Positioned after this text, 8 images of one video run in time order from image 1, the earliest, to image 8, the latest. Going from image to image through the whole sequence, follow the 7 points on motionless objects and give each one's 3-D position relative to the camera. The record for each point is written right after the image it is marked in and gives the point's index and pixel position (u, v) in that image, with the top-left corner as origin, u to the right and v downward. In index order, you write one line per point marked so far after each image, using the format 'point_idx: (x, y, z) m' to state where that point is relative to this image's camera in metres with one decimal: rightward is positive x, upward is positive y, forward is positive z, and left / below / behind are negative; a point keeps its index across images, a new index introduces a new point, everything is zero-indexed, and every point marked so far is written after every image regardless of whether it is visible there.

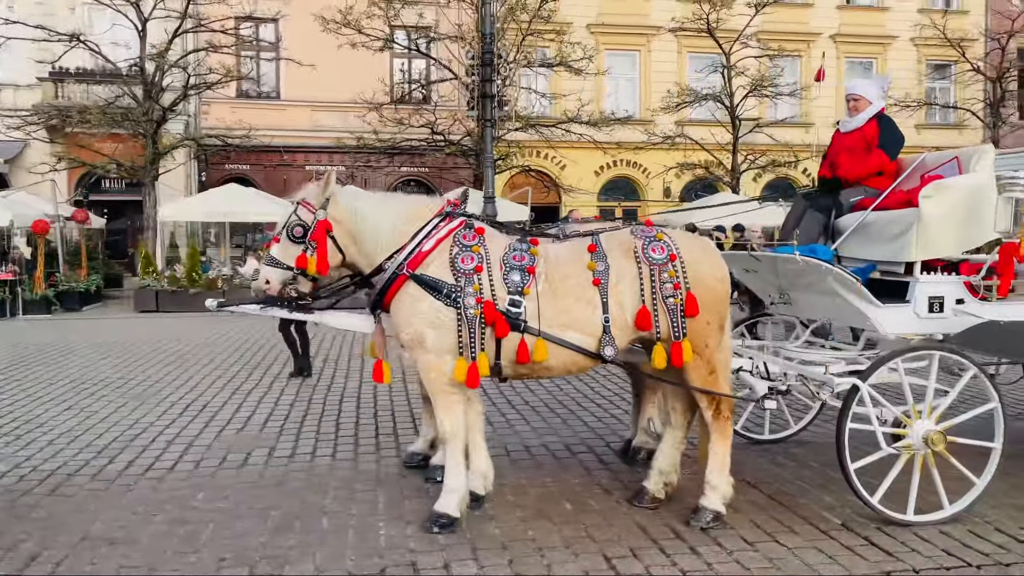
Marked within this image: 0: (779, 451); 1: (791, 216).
0: (+1.8, -1.1, +5.6) m
1: (+1.7, +0.5, +5.2) m
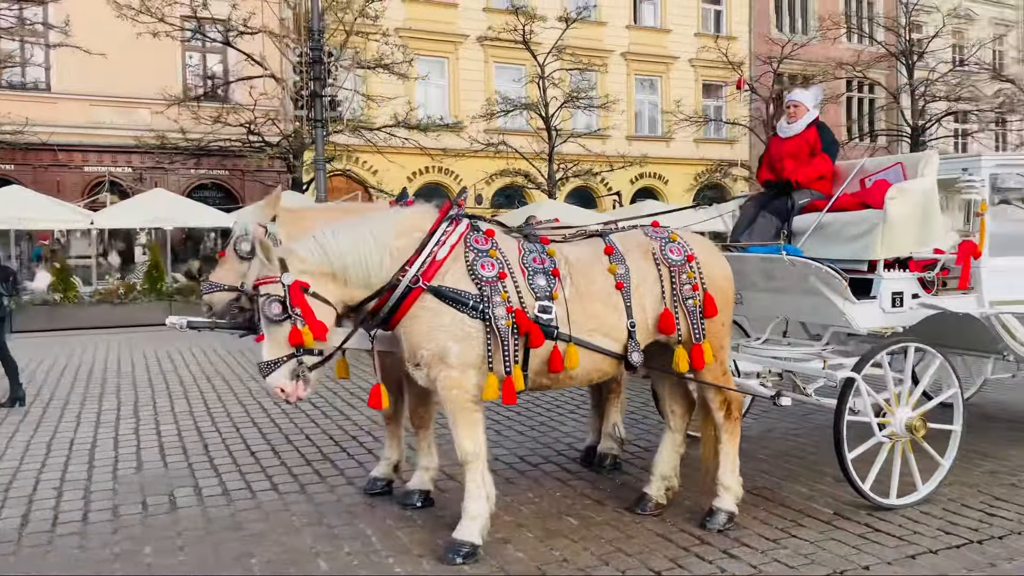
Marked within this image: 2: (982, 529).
0: (+1.5, -1.1, +5.7) m
1: (+1.5, +0.5, +5.3) m
2: (+2.3, -1.2, +4.2) m
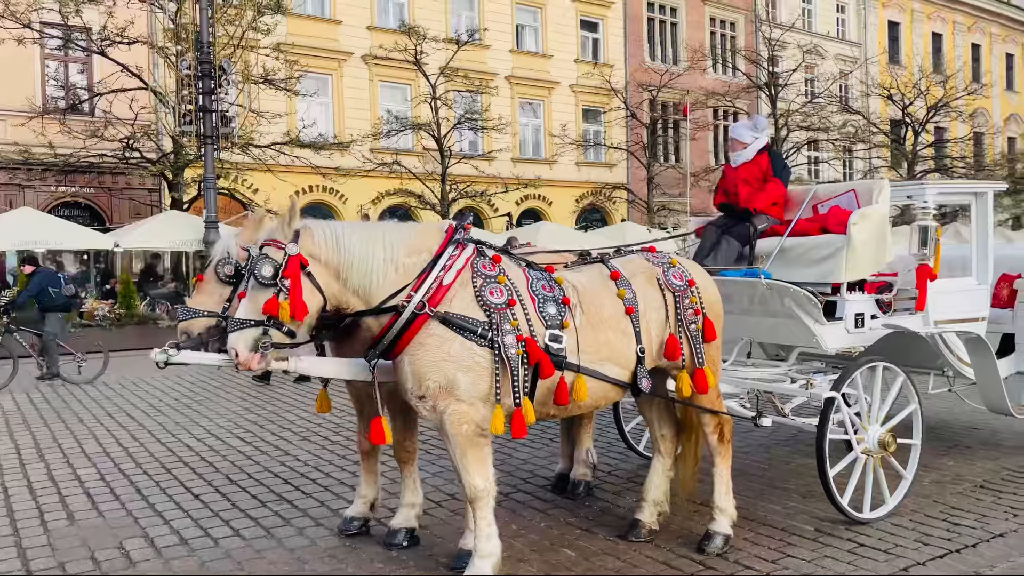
0: (+1.2, -1.2, +5.8) m
1: (+1.3, +0.3, +5.4) m
2: (+2.3, -1.3, +4.4) m
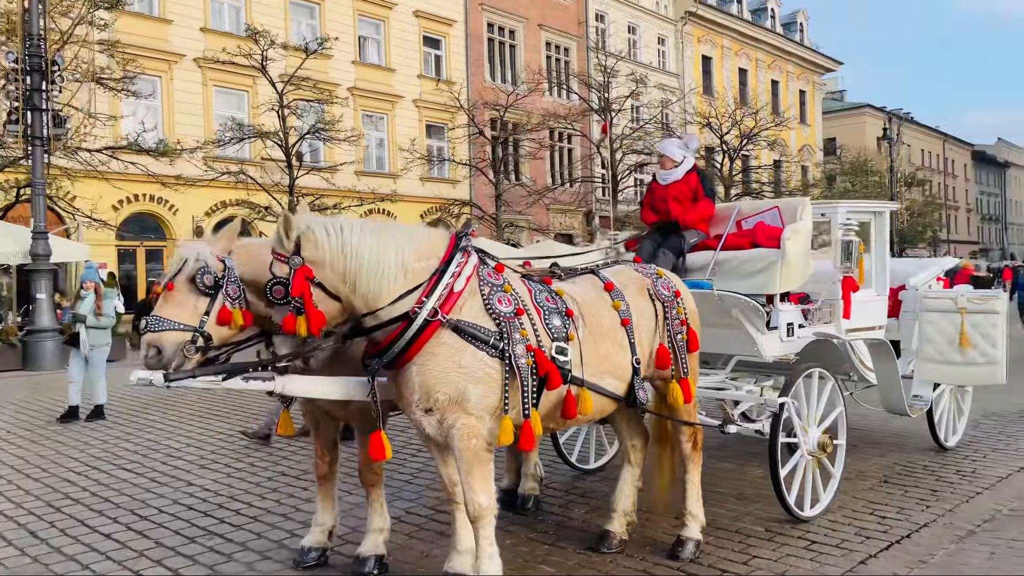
0: (+0.7, -1.3, +5.9) m
1: (+0.9, +0.2, +5.6) m
2: (+2.1, -1.4, +4.7) m
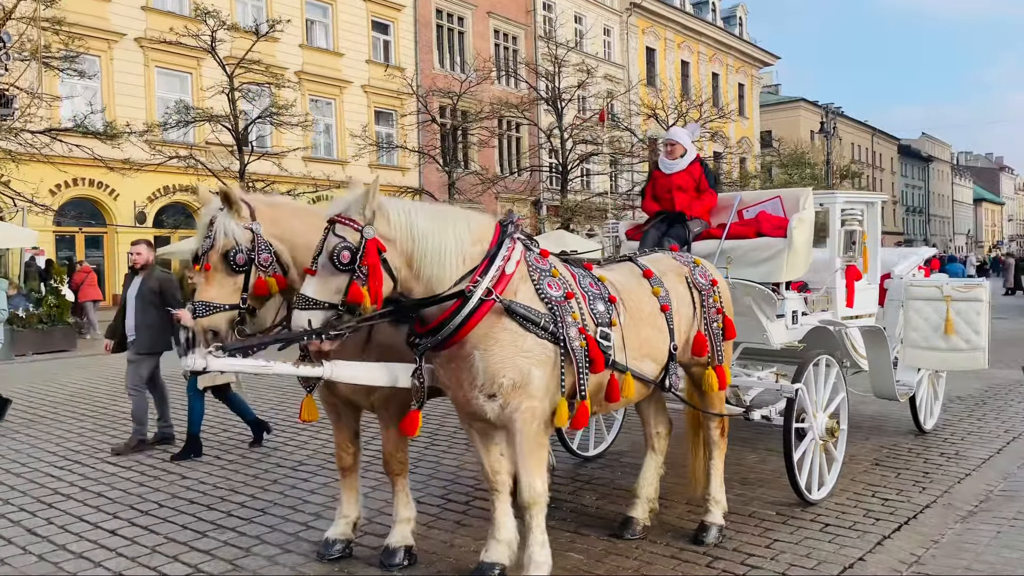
0: (+0.7, -1.3, +5.9) m
1: (+0.9, +0.3, +5.6) m
2: (+2.2, -1.3, +4.9) m
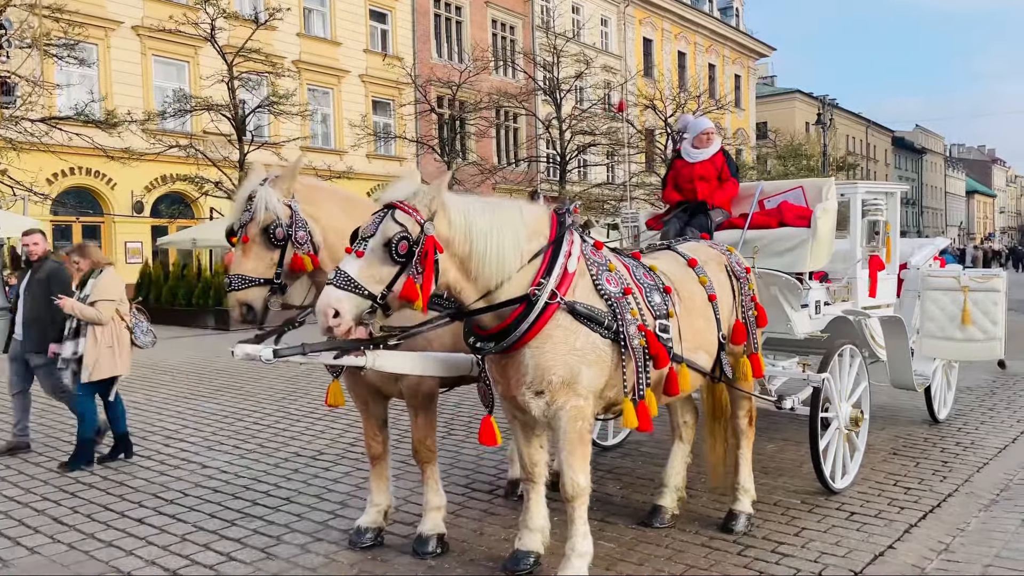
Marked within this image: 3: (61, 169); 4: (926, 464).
0: (+0.9, -1.2, +5.9) m
1: (+1.0, +0.4, +5.6) m
2: (+2.4, -1.2, +4.9) m
3: (-9.3, +2.5, +17.6) m
4: (+2.8, -1.2, +5.7) m
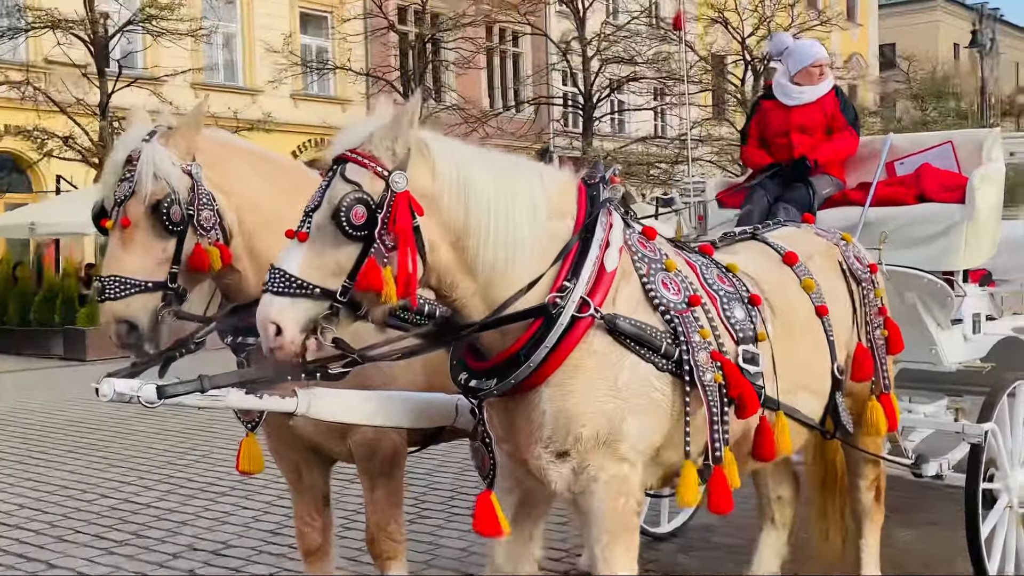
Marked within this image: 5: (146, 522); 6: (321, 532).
0: (+1.0, -1.2, +4.3) m
1: (+1.1, +0.4, +3.9) m
2: (+2.3, -1.3, +3.1) m
3: (-7.6, +3.1, +17.0) m
4: (+2.8, -1.2, +3.8) m
5: (-1.9, -1.2, +4.4) m
6: (-0.7, -0.9, +3.1) m
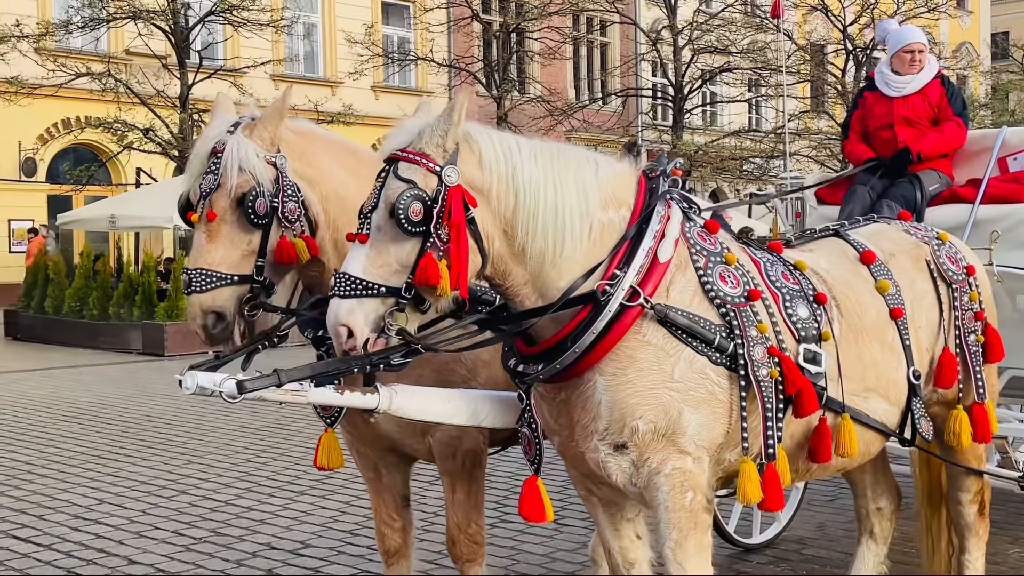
0: (+1.4, -1.2, +4.1) m
1: (+1.5, +0.4, +3.7) m
2: (+2.6, -1.3, +2.8) m
3: (-6.3, +3.2, +17.3) m
4: (+3.2, -1.3, +3.5) m
5: (-1.5, -1.2, +4.4) m
6: (-0.4, -0.9, +3.0) m
